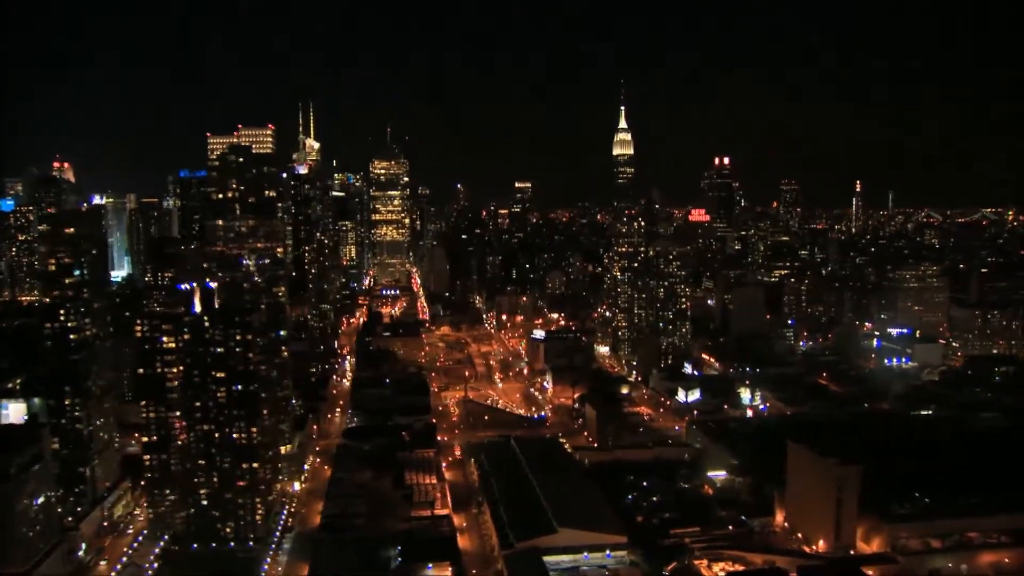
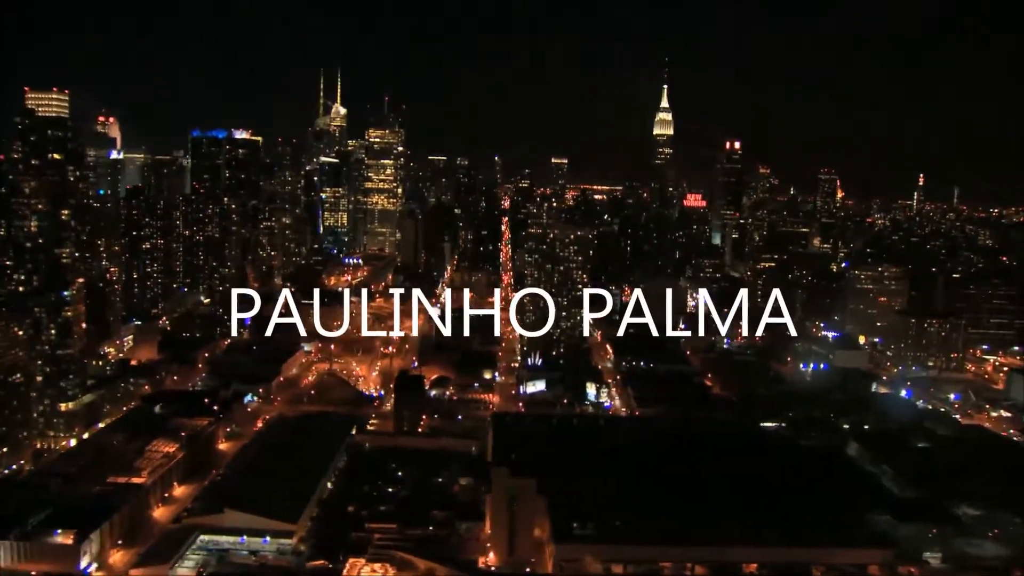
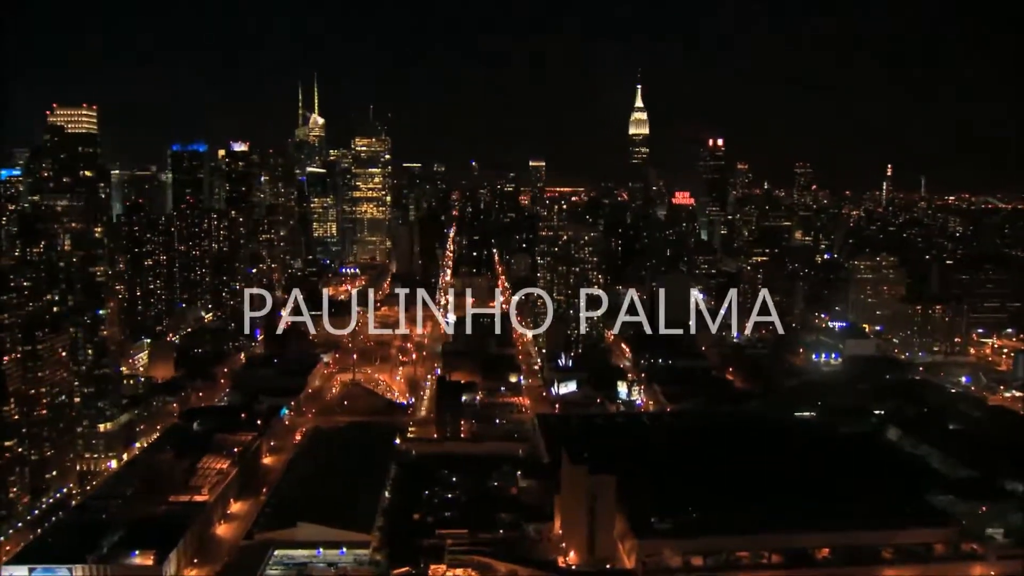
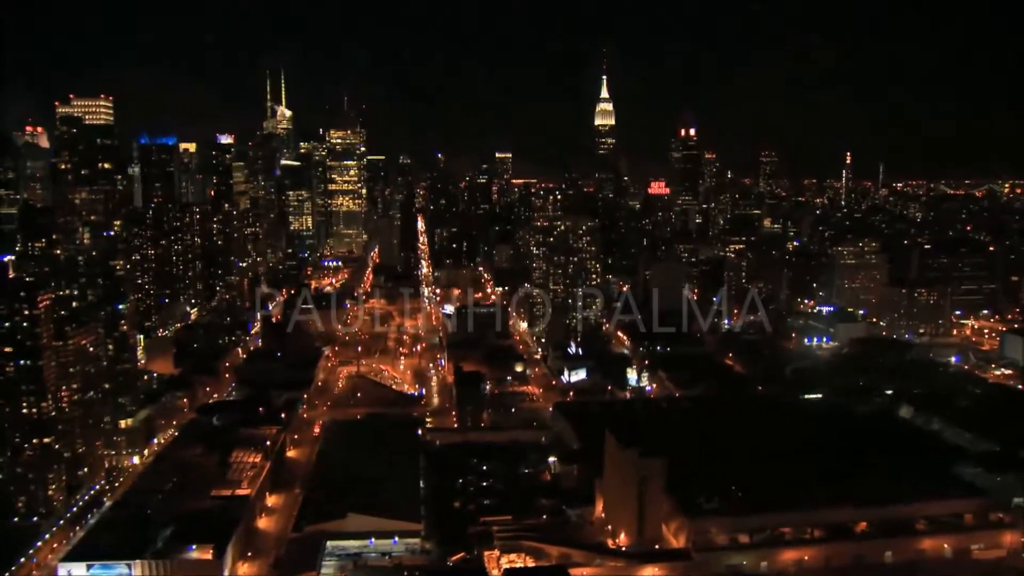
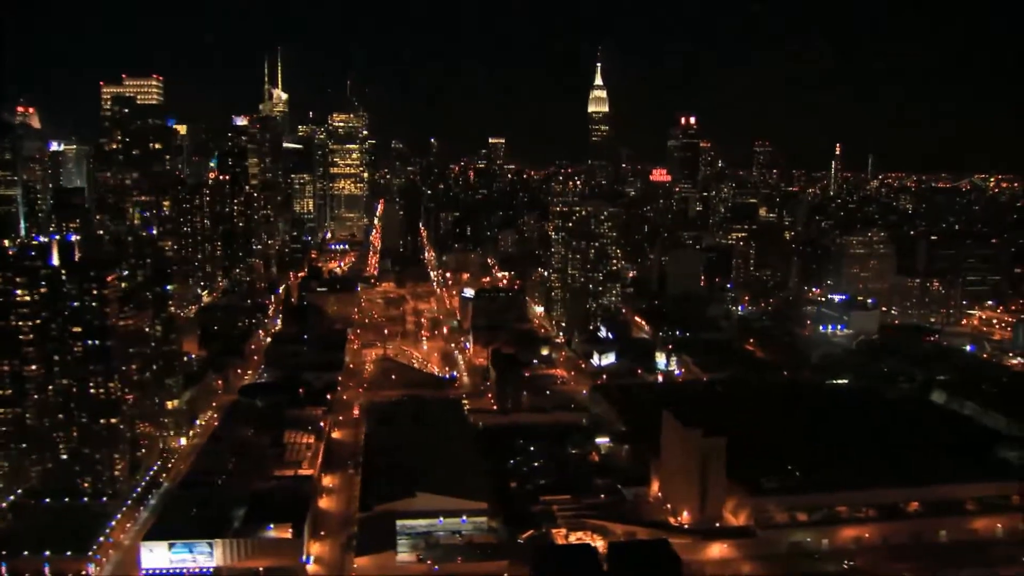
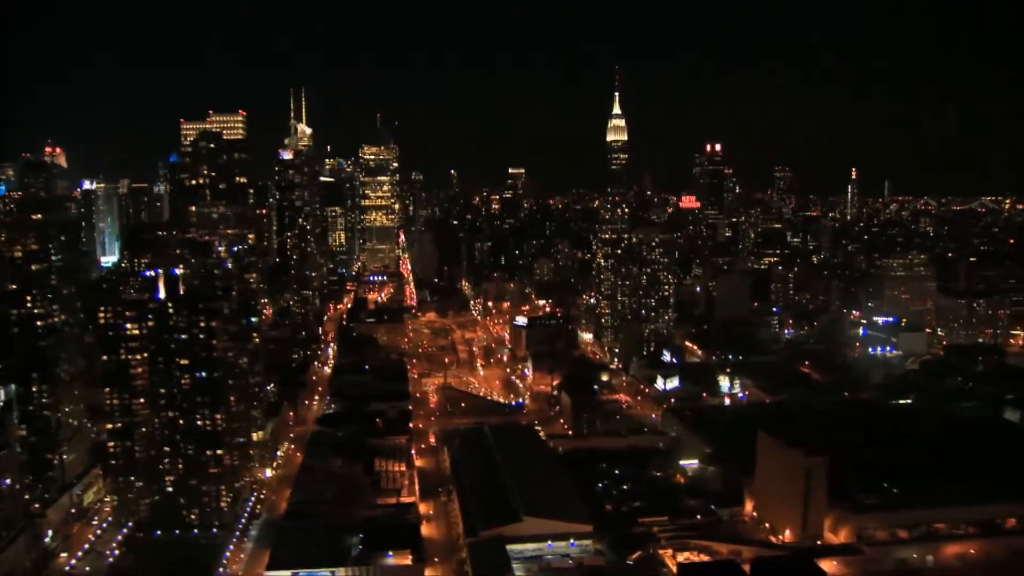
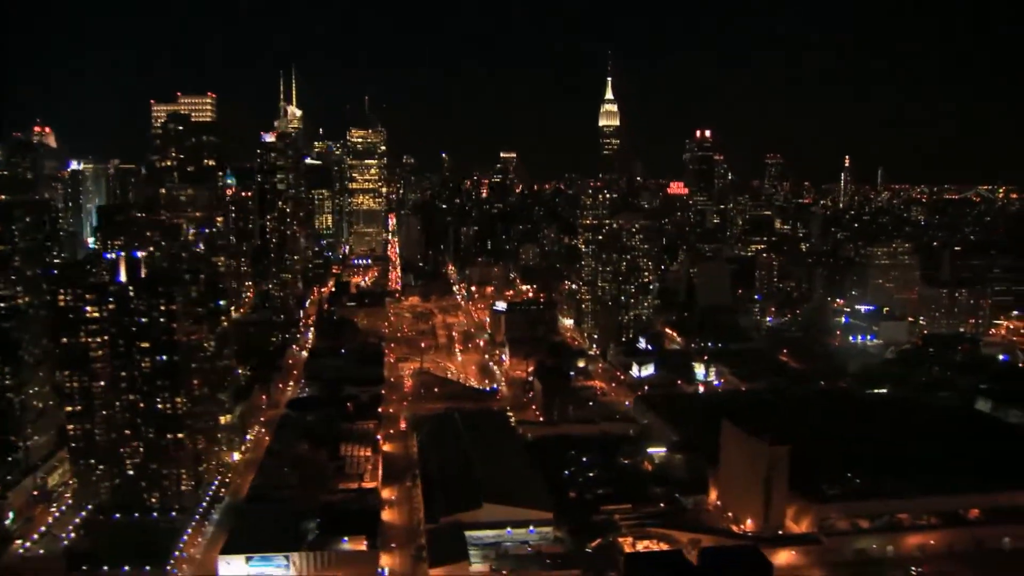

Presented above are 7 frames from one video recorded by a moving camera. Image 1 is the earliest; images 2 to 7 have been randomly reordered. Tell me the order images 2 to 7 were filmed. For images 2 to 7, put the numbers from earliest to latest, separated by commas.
6, 7, 5, 4, 3, 2
